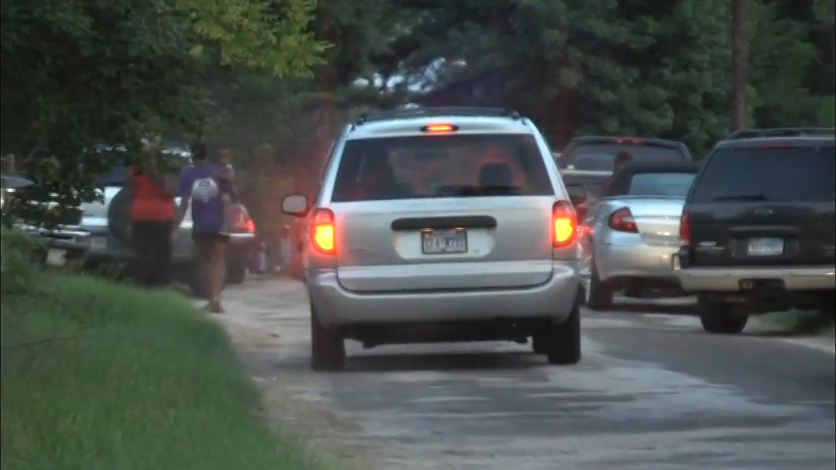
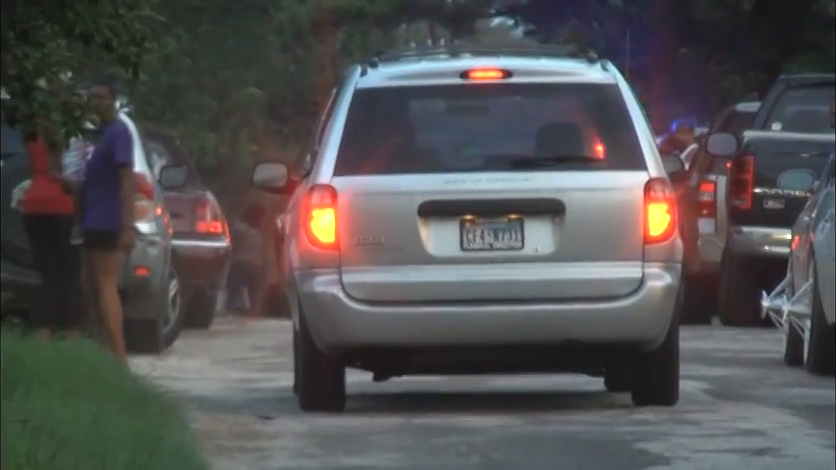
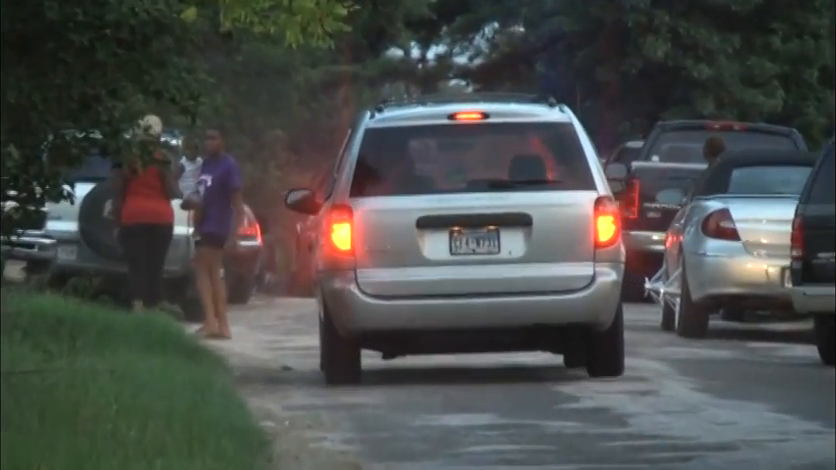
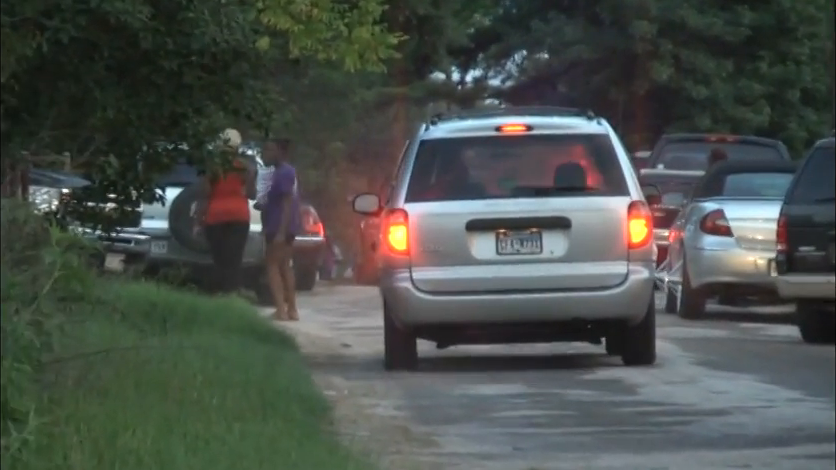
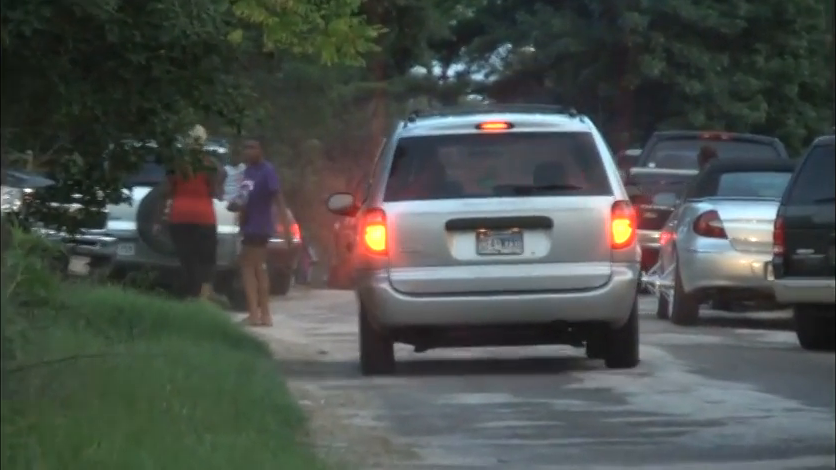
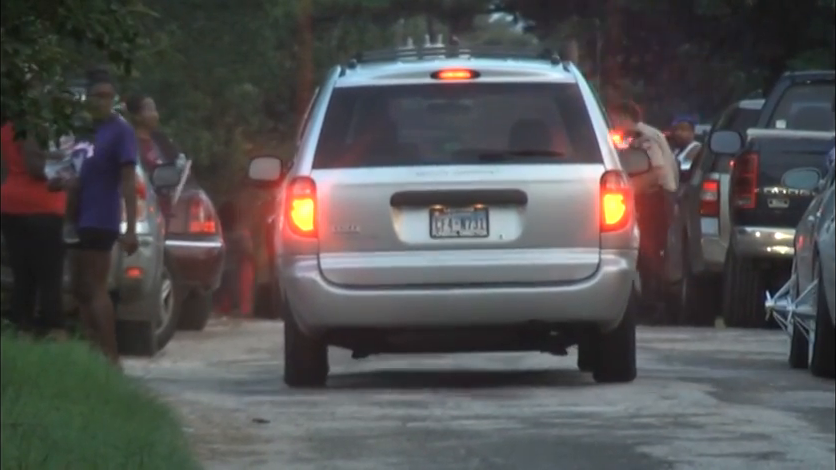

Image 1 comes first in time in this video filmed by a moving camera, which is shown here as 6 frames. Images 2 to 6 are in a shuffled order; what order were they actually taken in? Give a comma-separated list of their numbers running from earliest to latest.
4, 5, 3, 2, 6
